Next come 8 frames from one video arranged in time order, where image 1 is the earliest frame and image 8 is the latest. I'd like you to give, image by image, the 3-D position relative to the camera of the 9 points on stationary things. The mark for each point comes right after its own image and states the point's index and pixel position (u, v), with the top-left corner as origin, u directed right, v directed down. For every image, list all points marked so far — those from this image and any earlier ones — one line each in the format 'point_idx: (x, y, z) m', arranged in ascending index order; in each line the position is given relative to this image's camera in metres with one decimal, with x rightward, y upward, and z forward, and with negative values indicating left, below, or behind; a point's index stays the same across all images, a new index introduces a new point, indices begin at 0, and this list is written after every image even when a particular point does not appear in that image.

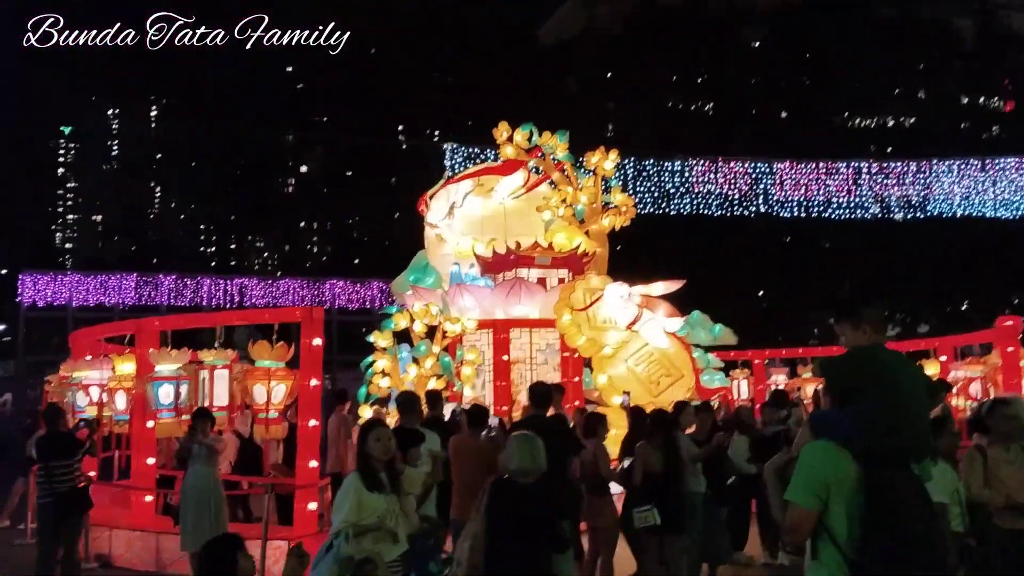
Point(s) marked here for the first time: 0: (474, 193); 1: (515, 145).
0: (-0.6, +1.4, +14.0) m
1: (0.0, +2.1, +13.9) m
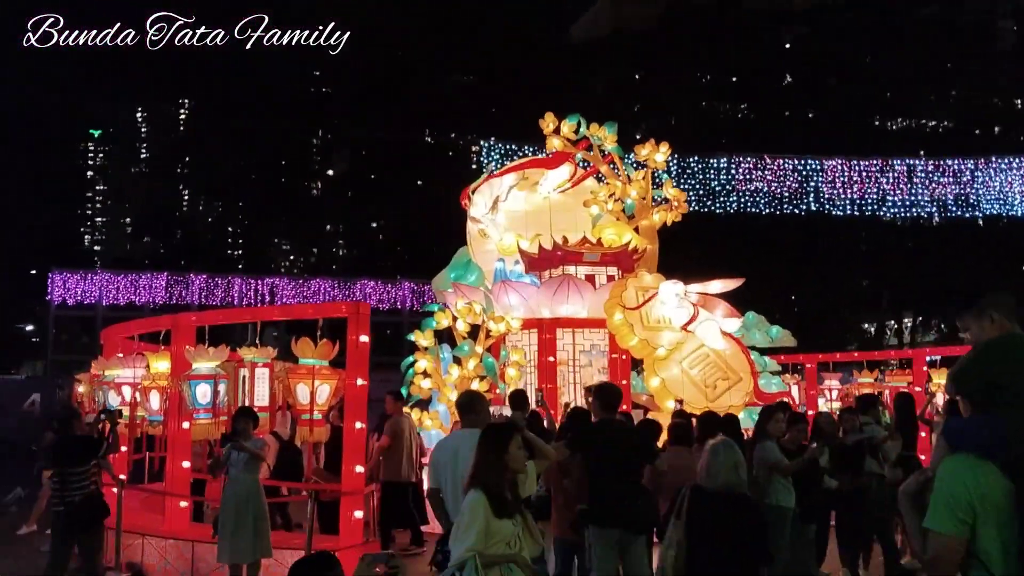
0: (+0.1, +1.5, +13.4) m
1: (+0.7, +2.1, +13.3) m
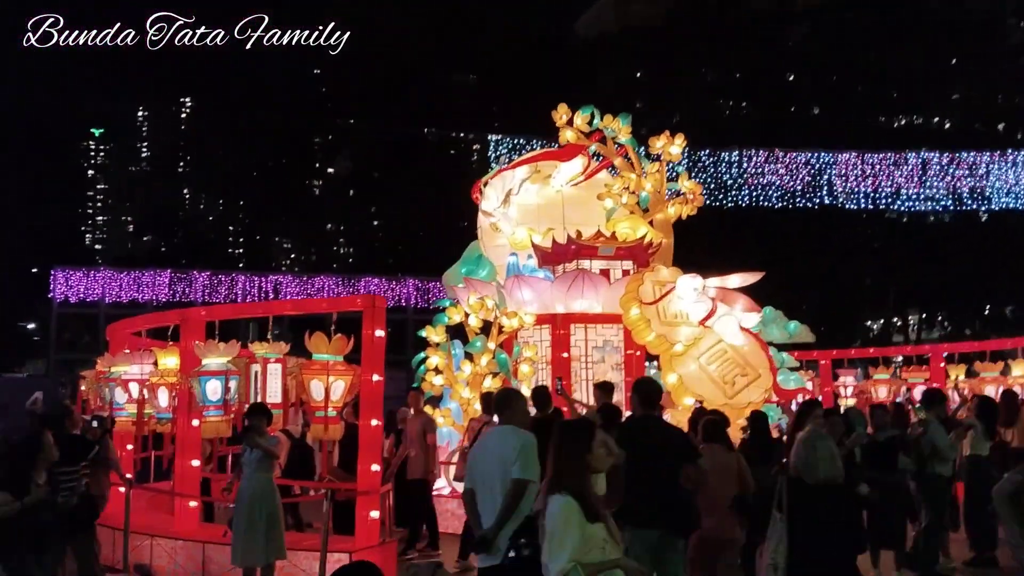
0: (+0.3, +1.5, +13.2) m
1: (+0.9, +2.2, +13.1) m
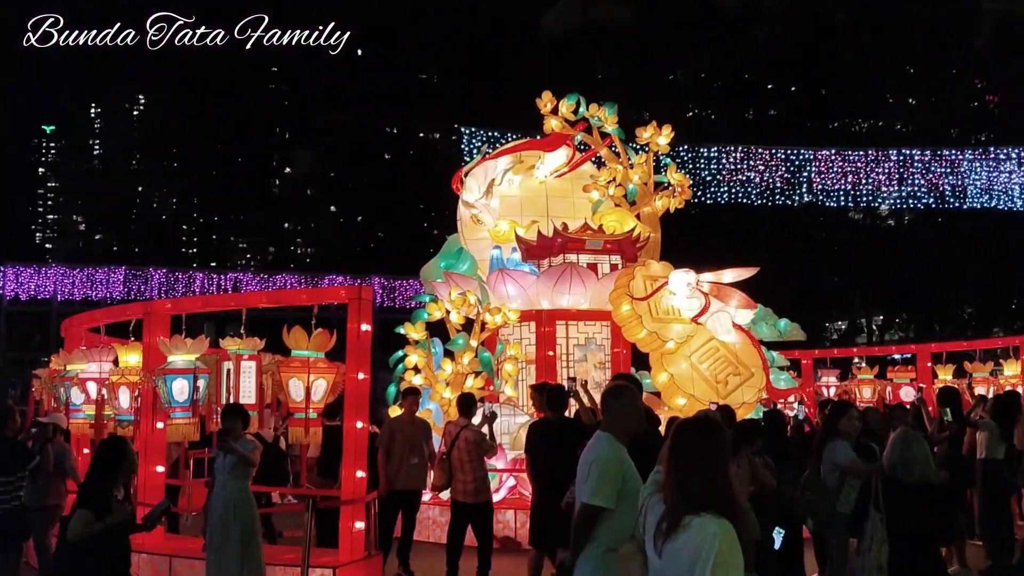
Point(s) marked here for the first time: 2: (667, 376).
0: (0.0, +1.6, +12.6) m
1: (+0.6, +2.3, +12.5) m
2: (+1.8, -1.0, +11.1) m
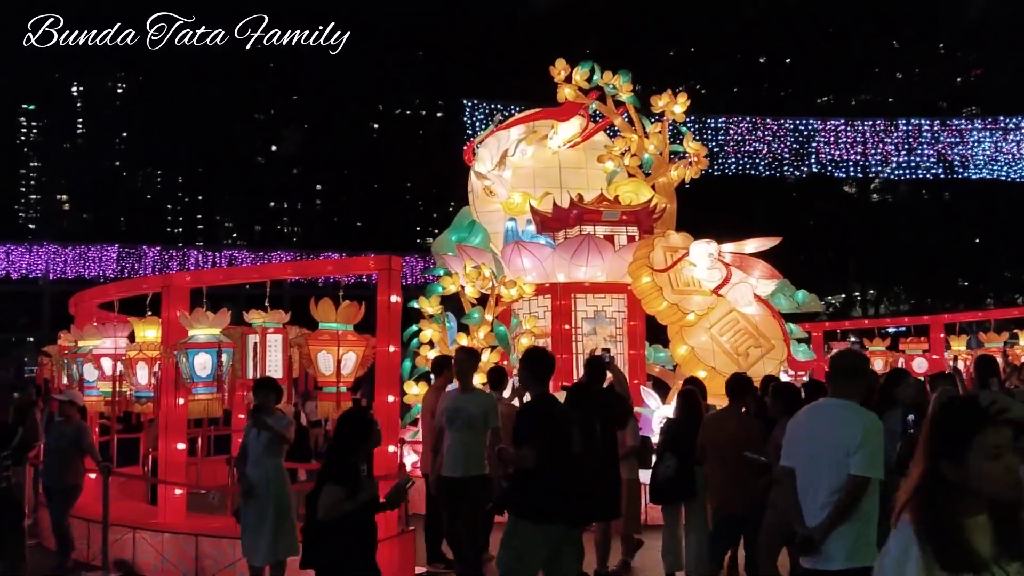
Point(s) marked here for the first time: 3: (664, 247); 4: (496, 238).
0: (+0.2, +1.9, +12.3) m
1: (+0.8, +2.6, +12.3) m
2: (+2.0, -0.7, +10.9) m
3: (+1.8, +0.5, +11.0) m
4: (-0.2, +0.7, +12.5) m
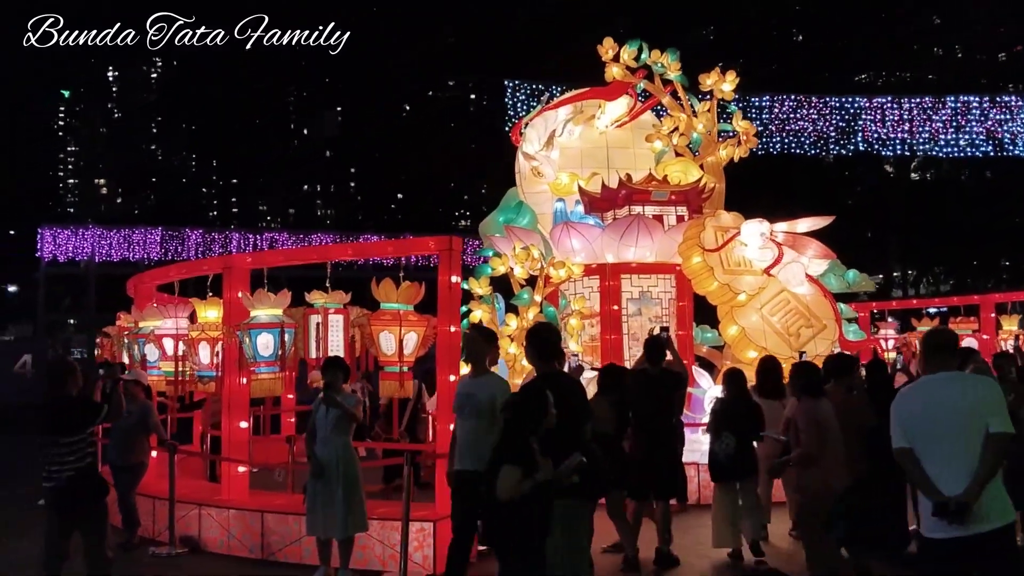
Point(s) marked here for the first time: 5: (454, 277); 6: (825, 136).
0: (+0.8, +2.2, +12.3) m
1: (+1.4, +2.9, +12.2) m
2: (+2.6, -0.5, +10.8) m
3: (+2.3, +0.7, +10.9) m
4: (+0.4, +0.9, +12.5) m
5: (-0.4, +0.1, +7.0) m
6: (+6.0, +2.9, +18.2) m
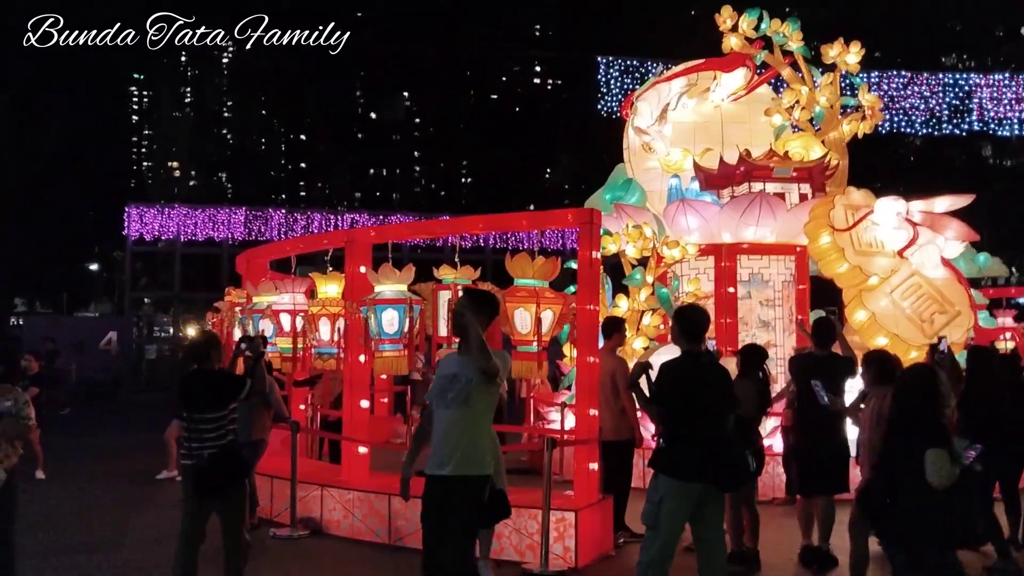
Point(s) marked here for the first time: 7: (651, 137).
0: (+2.2, +2.4, +11.8) m
1: (+2.8, +3.1, +11.6) m
2: (+3.9, -0.3, +10.2) m
3: (+3.6, +0.9, +10.3) m
4: (+1.8, +1.2, +12.0) m
5: (+0.6, +0.3, +6.6) m
6: (+7.8, +3.2, +17.3) m
7: (+1.7, +1.9, +11.7) m
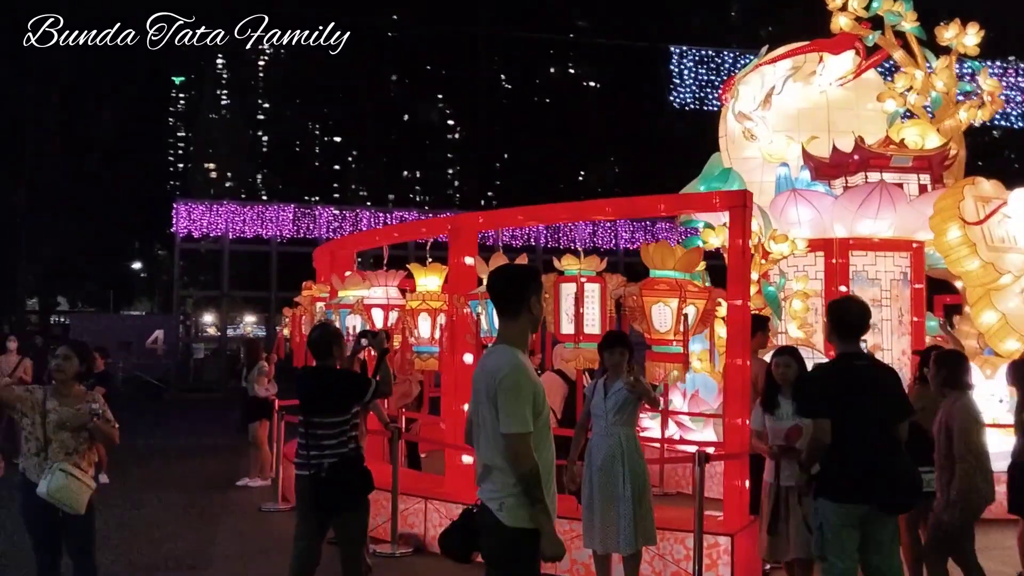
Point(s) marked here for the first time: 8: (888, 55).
0: (+3.3, +2.4, +10.9) m
1: (+3.9, +3.1, +10.7) m
2: (+4.8, -0.3, +9.3) m
3: (+4.6, +0.9, +9.4) m
4: (+2.8, +1.2, +11.2) m
5: (+1.5, +0.3, +5.8) m
6: (+9.0, +3.1, +16.3) m
7: (+2.8, +1.9, +10.9) m
8: (+4.4, +2.7, +11.0) m
